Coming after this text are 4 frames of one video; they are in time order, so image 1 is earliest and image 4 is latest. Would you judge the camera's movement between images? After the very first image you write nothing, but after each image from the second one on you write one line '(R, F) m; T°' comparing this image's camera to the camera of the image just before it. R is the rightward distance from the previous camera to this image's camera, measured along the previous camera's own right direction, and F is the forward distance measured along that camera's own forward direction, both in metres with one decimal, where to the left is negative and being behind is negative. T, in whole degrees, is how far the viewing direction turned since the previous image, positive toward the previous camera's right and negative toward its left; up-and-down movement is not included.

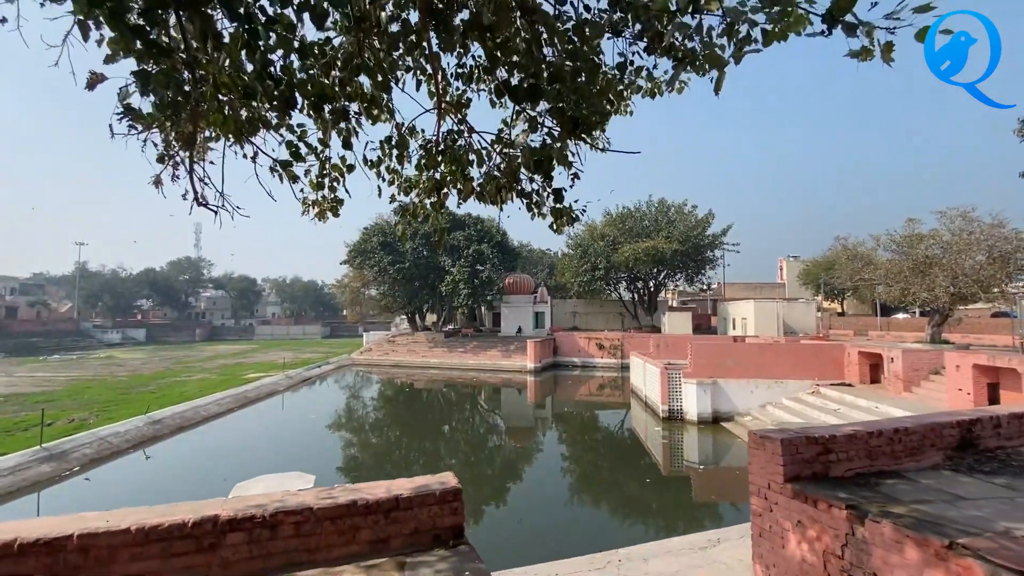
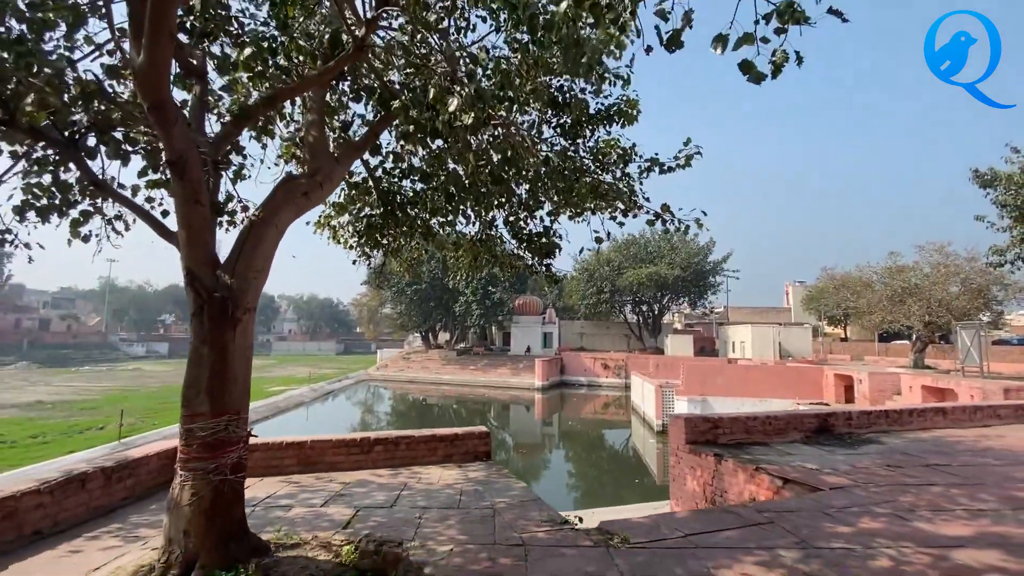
(0.0, -2.7) m; -1°
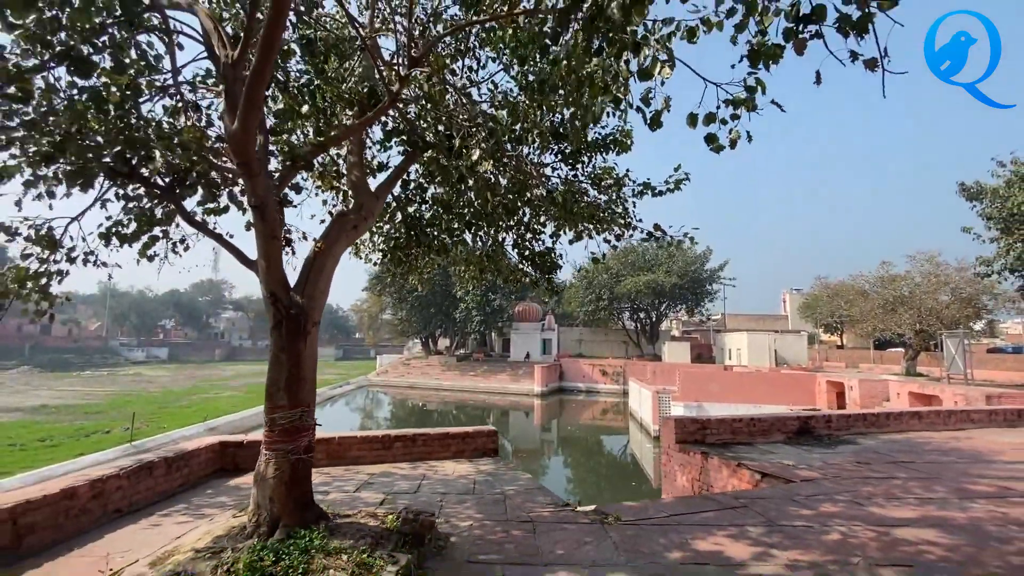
(-0.1, -0.6) m; 0°
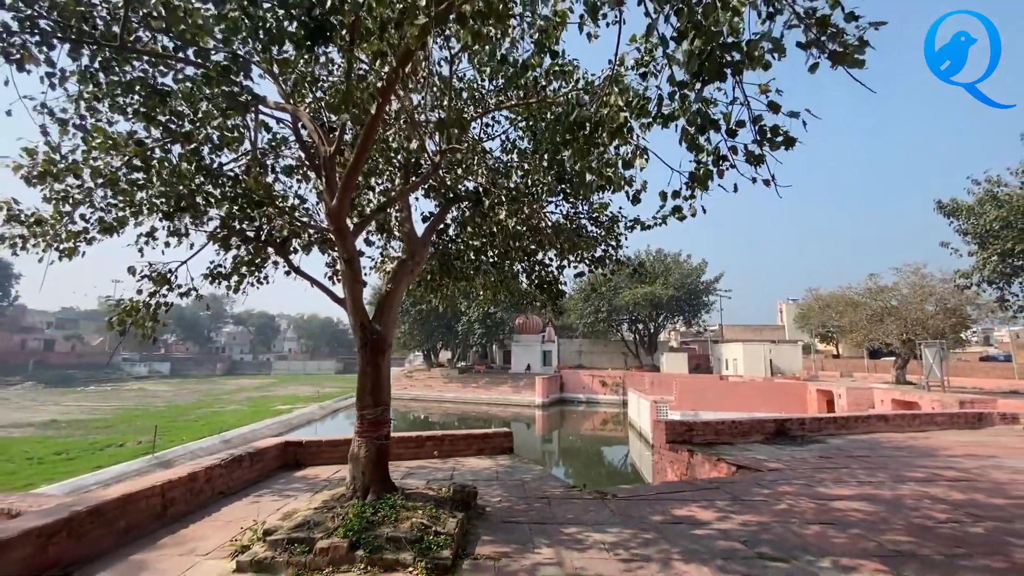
(-0.2, -1.1) m; 0°
